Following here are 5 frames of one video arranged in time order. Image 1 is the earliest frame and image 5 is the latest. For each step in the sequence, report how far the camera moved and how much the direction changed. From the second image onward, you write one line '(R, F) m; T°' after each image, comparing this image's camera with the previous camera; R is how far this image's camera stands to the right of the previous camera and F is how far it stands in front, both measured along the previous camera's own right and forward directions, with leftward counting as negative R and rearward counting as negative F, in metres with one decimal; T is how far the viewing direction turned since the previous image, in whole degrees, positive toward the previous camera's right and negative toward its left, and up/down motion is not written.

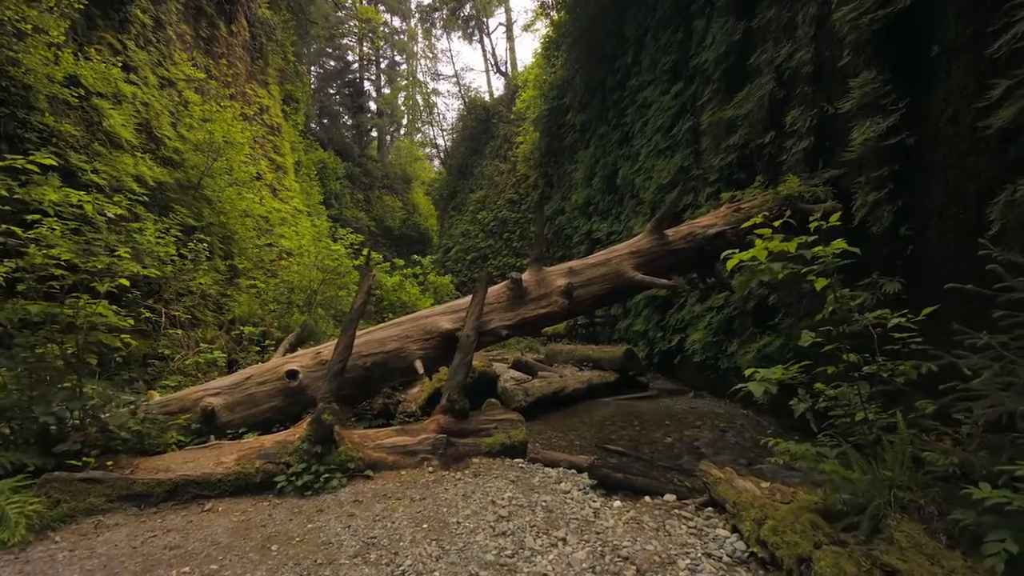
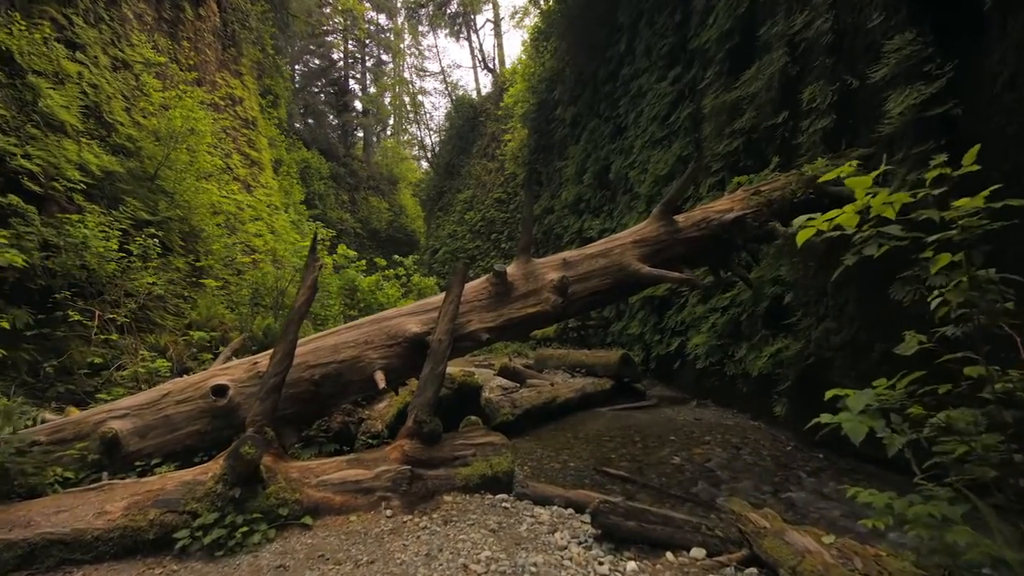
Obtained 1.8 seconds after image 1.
(0.0, +0.7) m; +1°
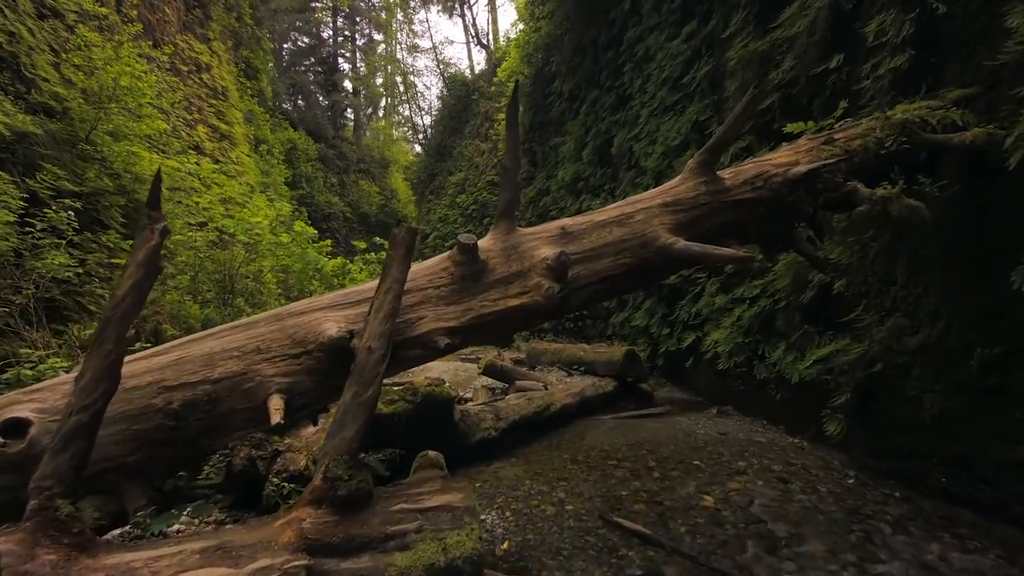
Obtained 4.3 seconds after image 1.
(+0.1, +1.1) m; 0°
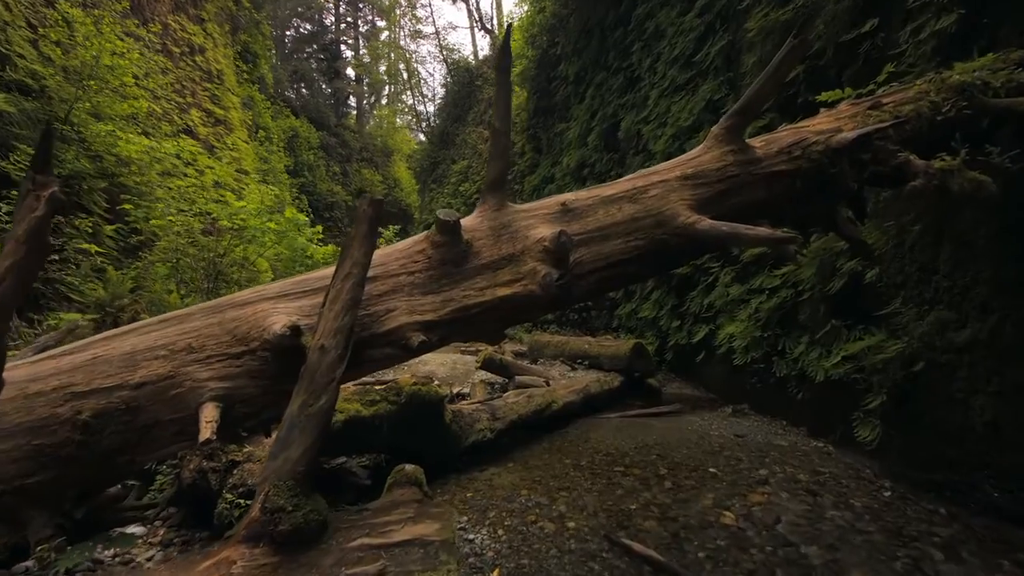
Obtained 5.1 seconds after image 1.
(+0.1, +0.4) m; -1°
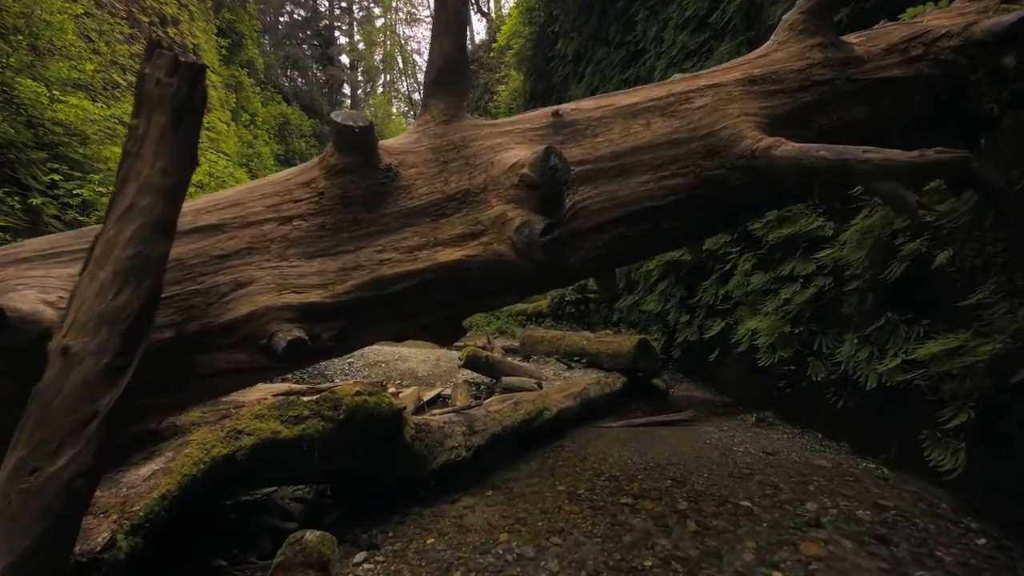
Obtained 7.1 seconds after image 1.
(+0.1, +0.8) m; 0°
